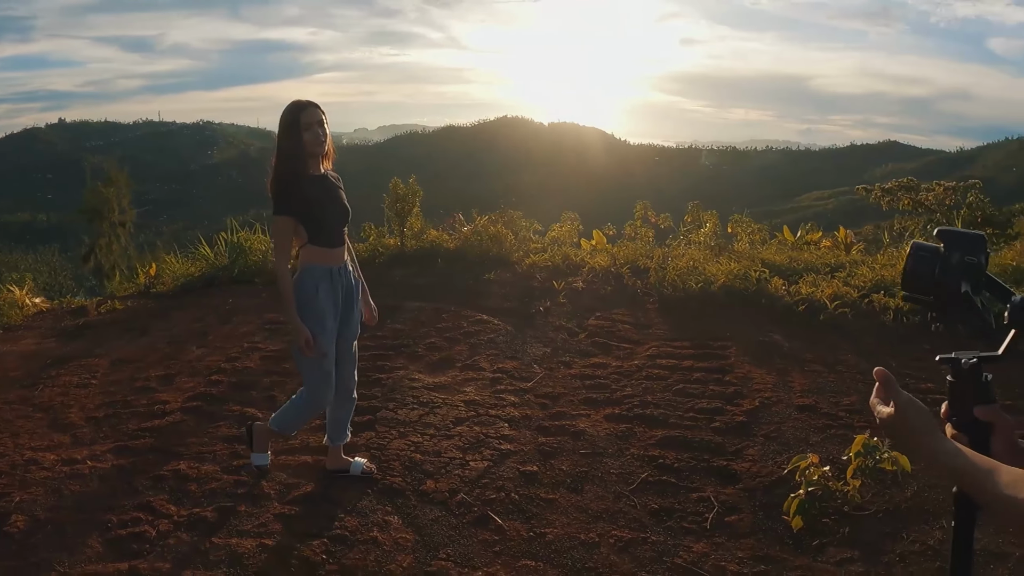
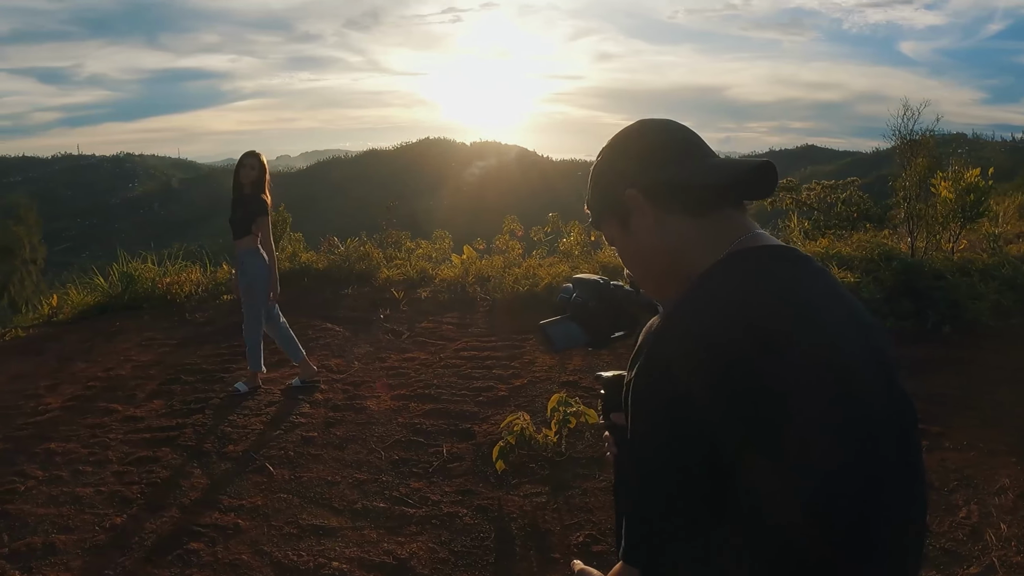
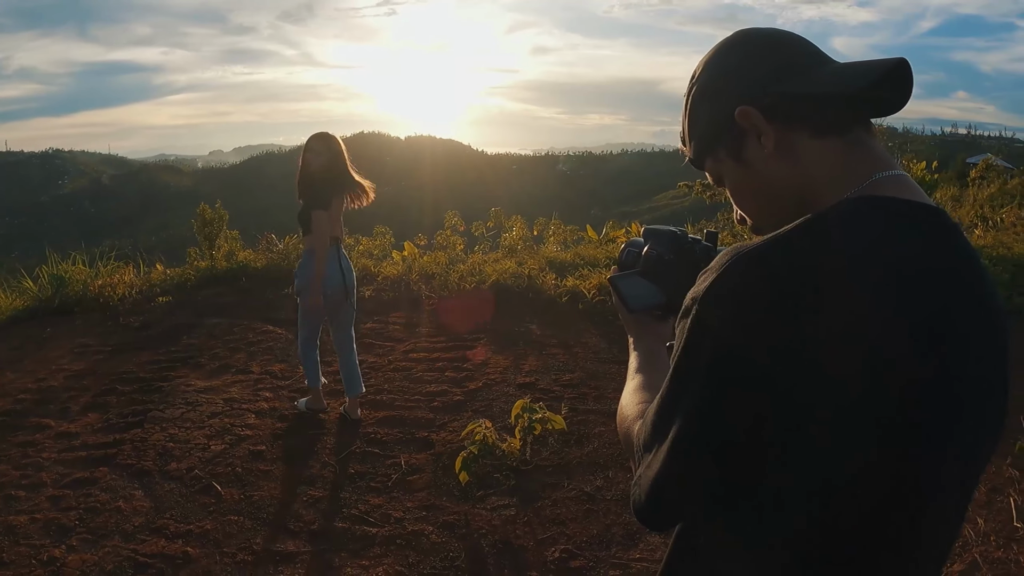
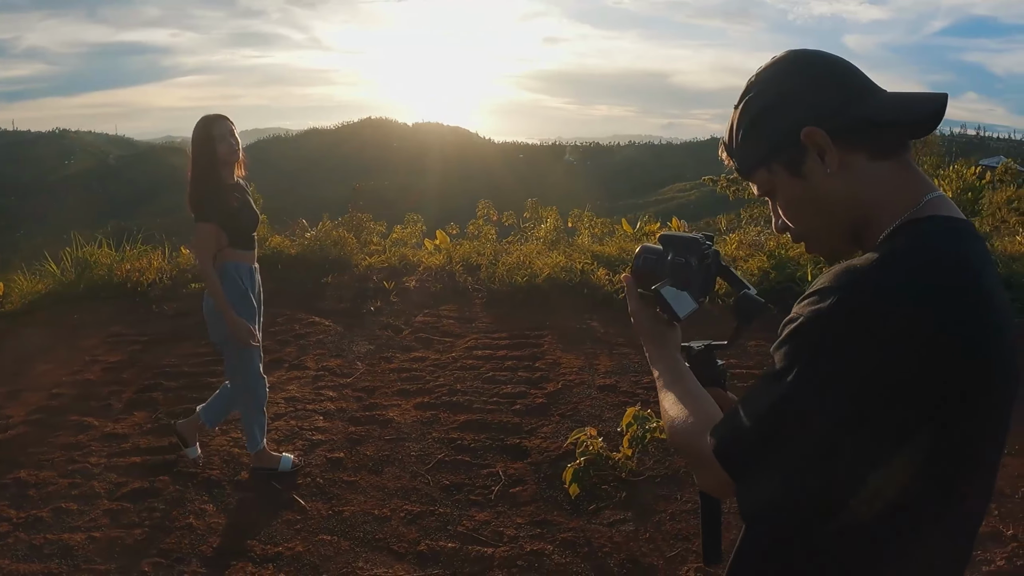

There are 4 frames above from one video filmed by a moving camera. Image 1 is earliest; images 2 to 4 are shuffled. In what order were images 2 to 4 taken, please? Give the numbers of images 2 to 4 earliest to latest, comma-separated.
4, 3, 2
